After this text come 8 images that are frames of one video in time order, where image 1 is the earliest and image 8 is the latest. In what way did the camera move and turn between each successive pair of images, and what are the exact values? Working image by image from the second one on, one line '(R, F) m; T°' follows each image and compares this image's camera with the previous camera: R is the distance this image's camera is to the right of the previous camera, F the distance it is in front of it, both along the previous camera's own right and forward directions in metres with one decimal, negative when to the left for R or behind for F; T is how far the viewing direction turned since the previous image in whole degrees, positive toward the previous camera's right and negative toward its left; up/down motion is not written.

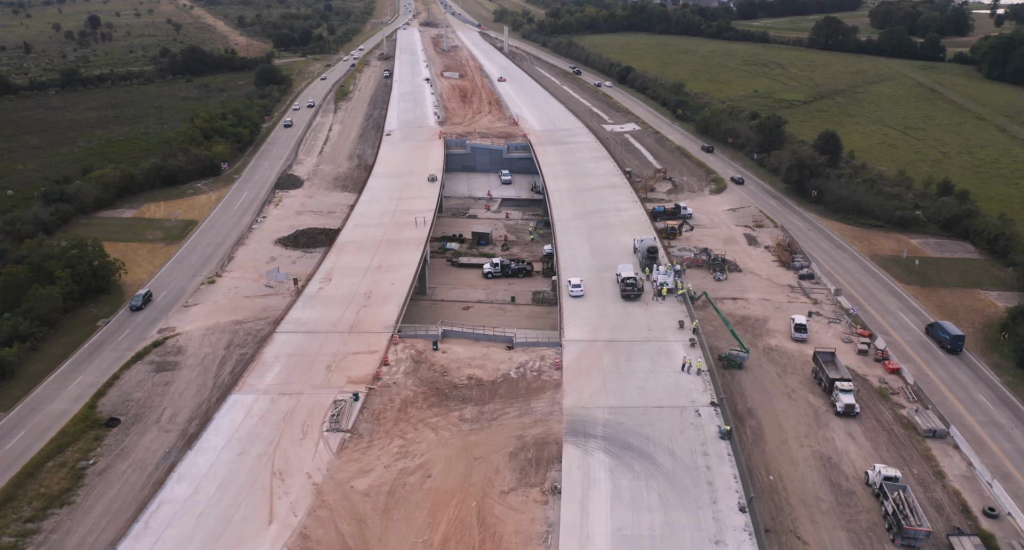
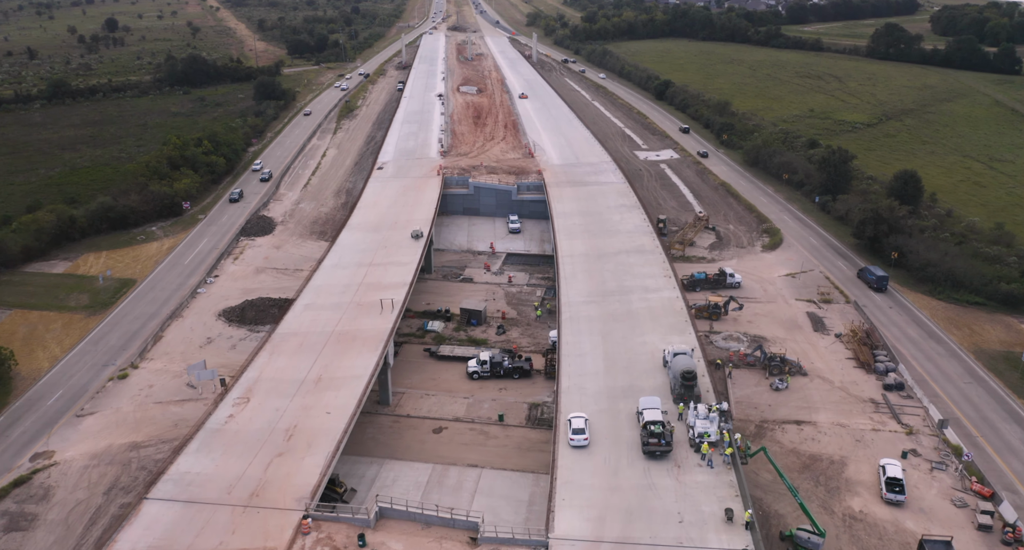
(+1.5, +7.0) m; -3°
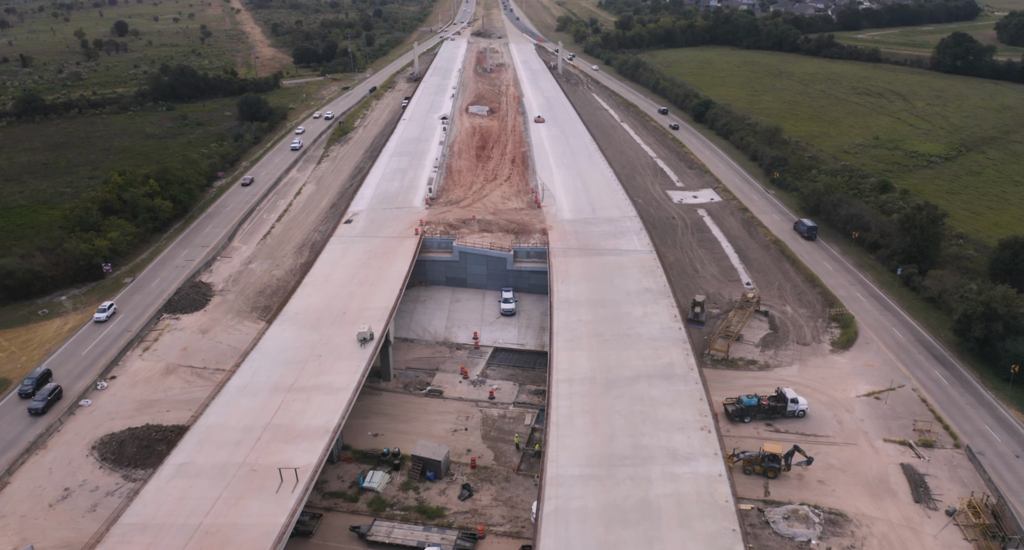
(+1.7, +7.7) m; -3°
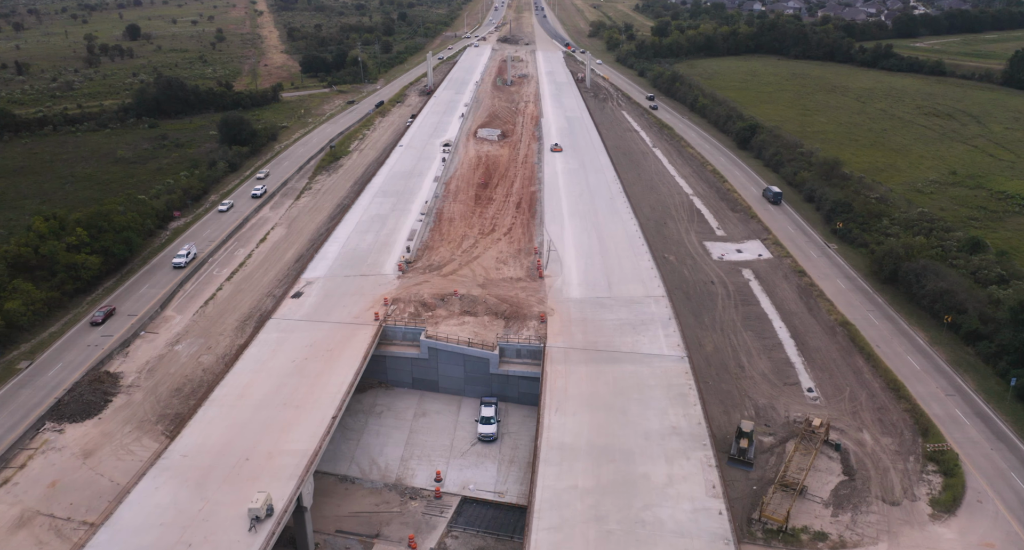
(+1.6, +7.0) m; -3°
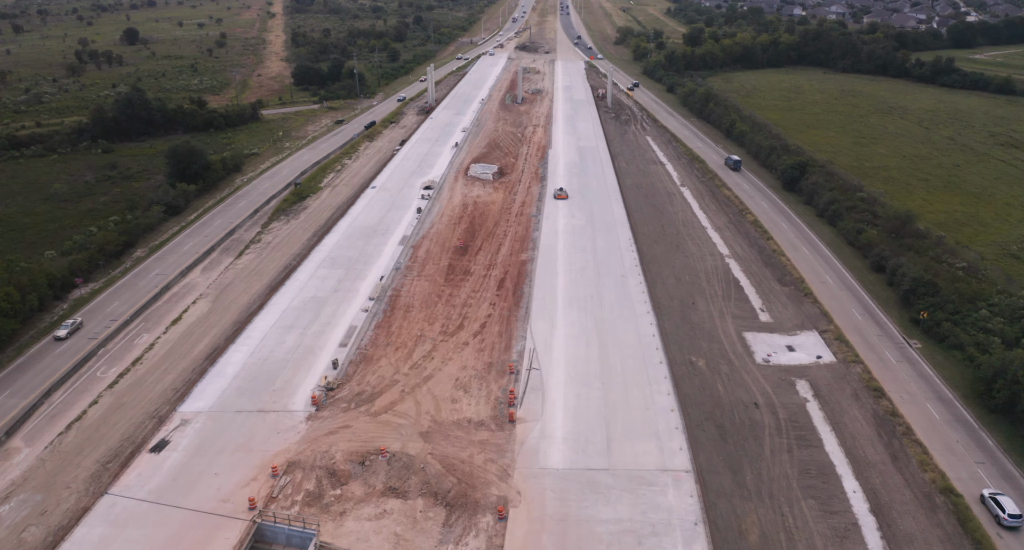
(+2.0, +8.0) m; -2°
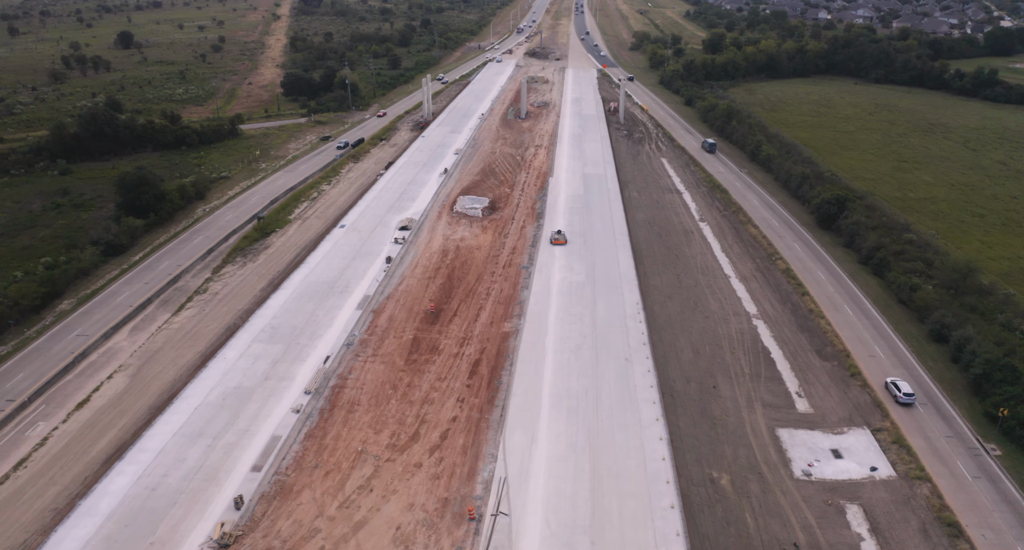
(+1.3, +5.3) m; -1°
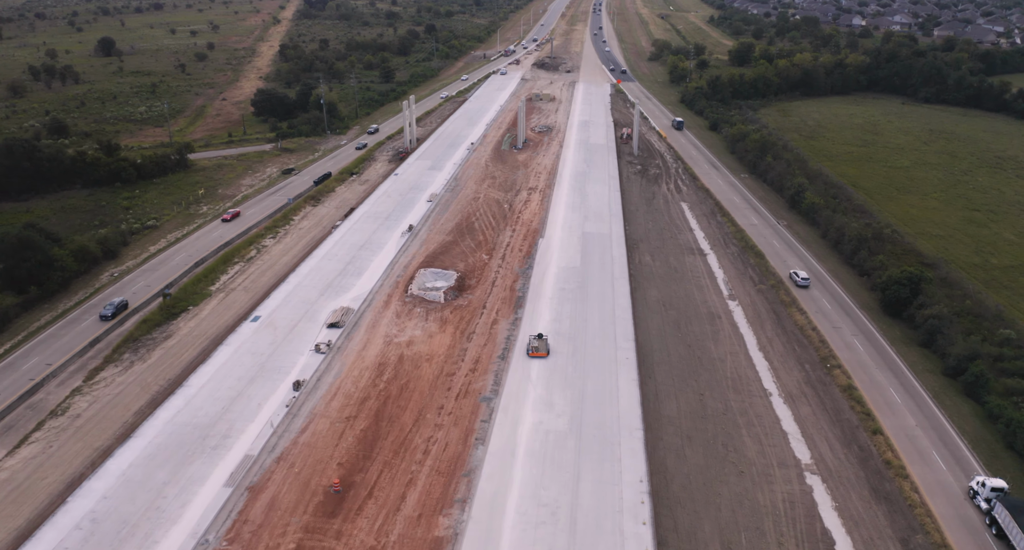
(+2.0, +8.1) m; -2°
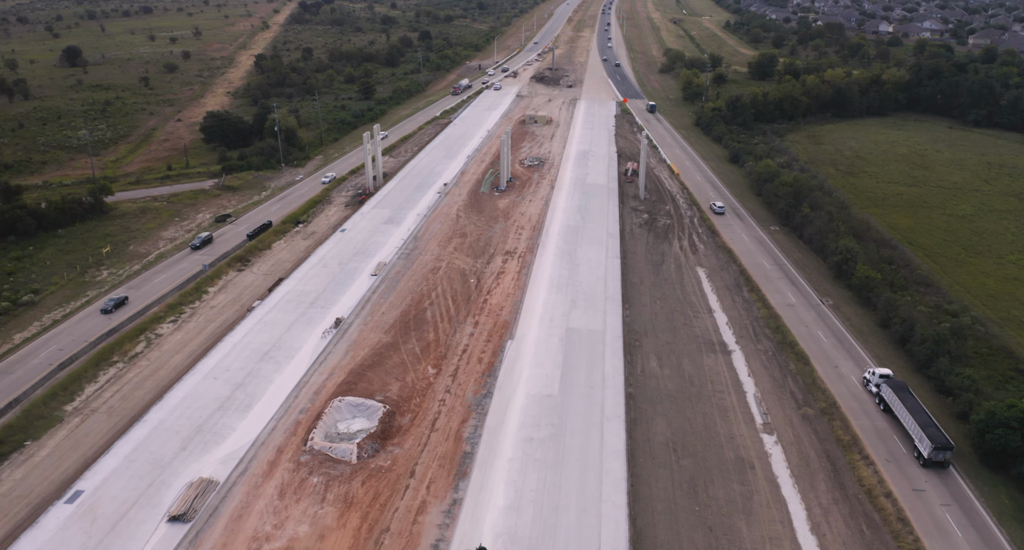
(+2.1, +8.1) m; -1°
